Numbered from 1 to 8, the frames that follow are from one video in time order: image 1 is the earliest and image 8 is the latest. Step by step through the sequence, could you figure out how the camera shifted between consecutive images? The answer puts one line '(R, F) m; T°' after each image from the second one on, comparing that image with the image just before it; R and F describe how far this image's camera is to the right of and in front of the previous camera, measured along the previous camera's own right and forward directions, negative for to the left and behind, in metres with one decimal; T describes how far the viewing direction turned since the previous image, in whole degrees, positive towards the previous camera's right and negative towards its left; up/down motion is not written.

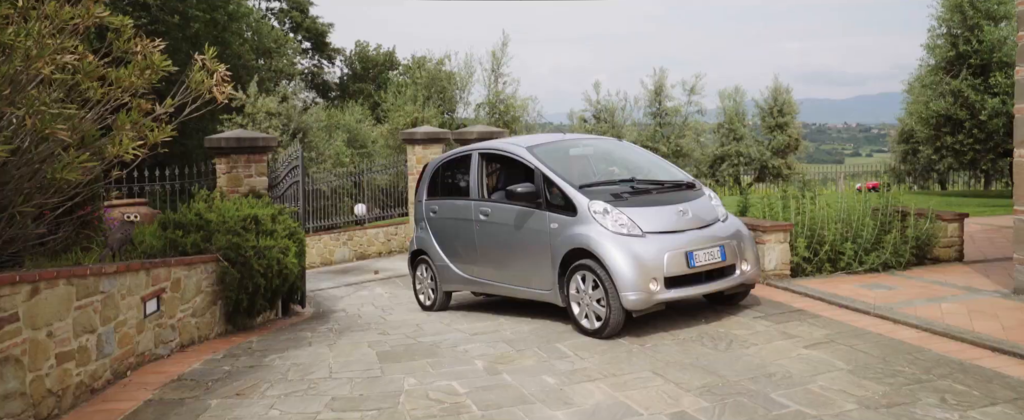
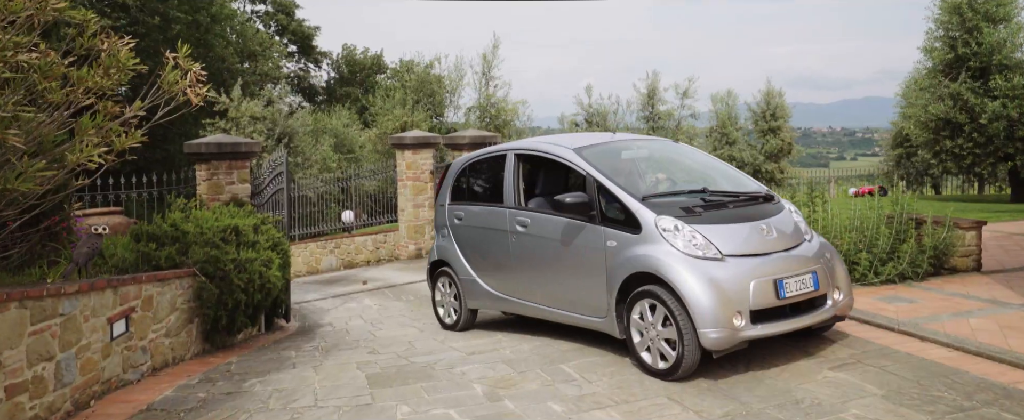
(-0.1, +0.4) m; +1°
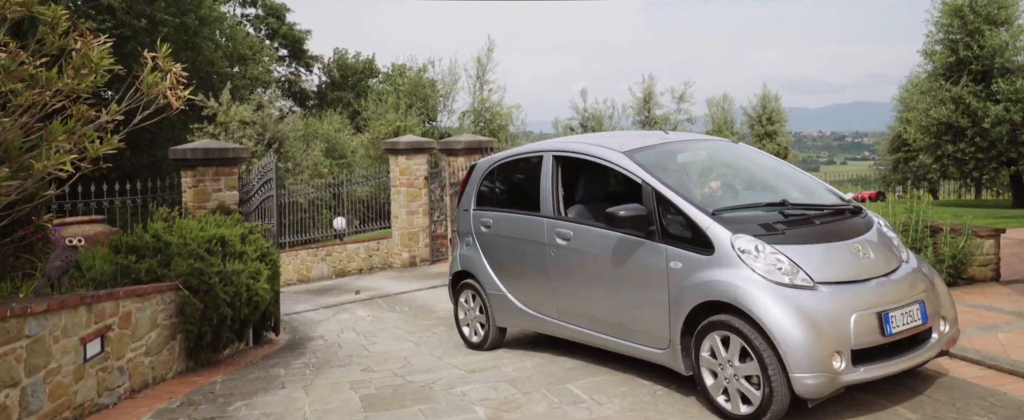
(-0.1, +0.3) m; +1°
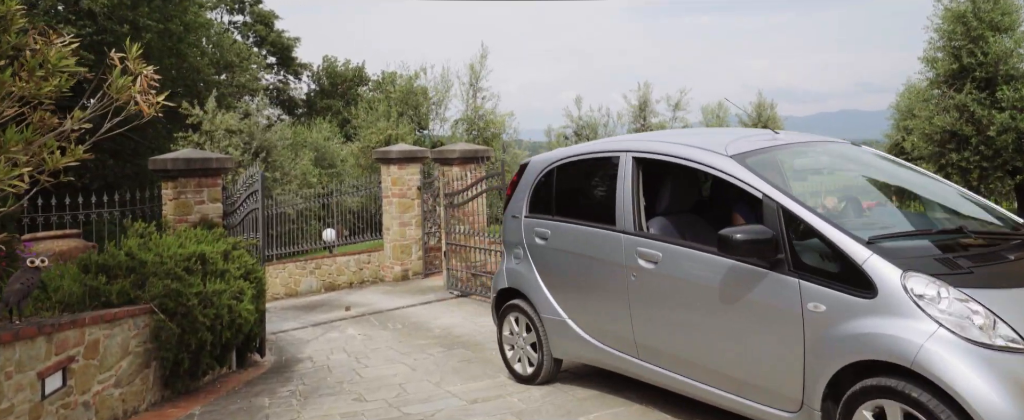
(-0.1, +0.4) m; +1°
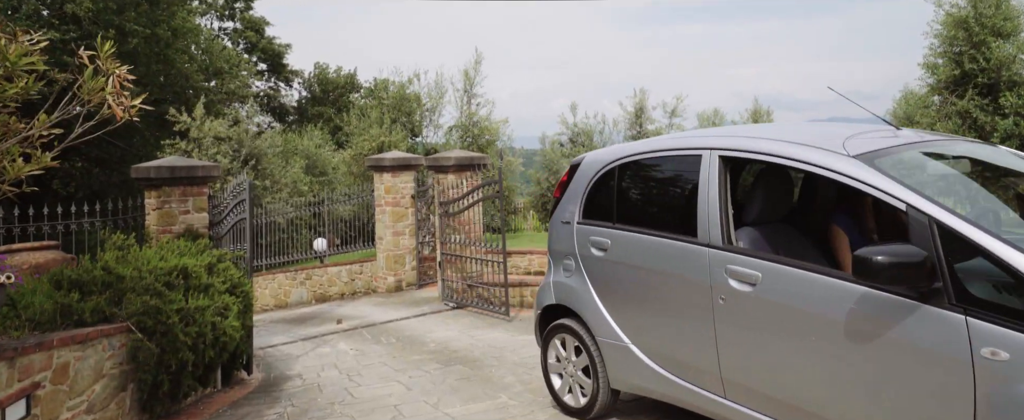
(-0.1, +0.3) m; +1°
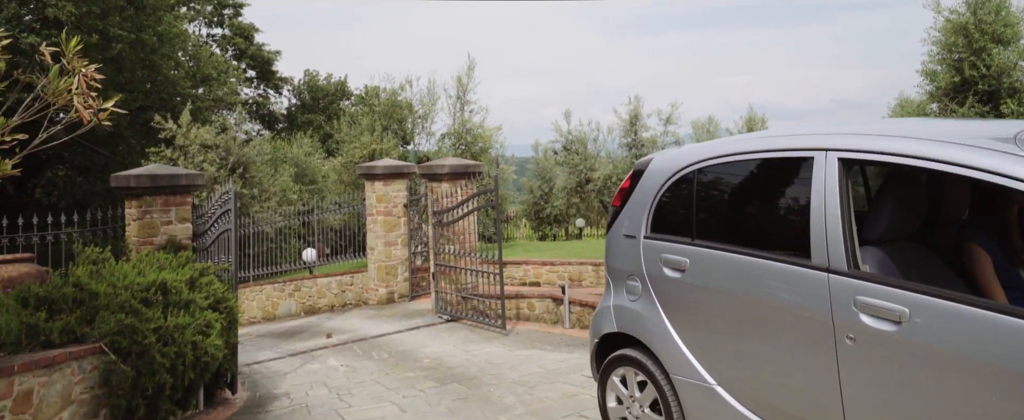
(-0.1, +0.3) m; +1°
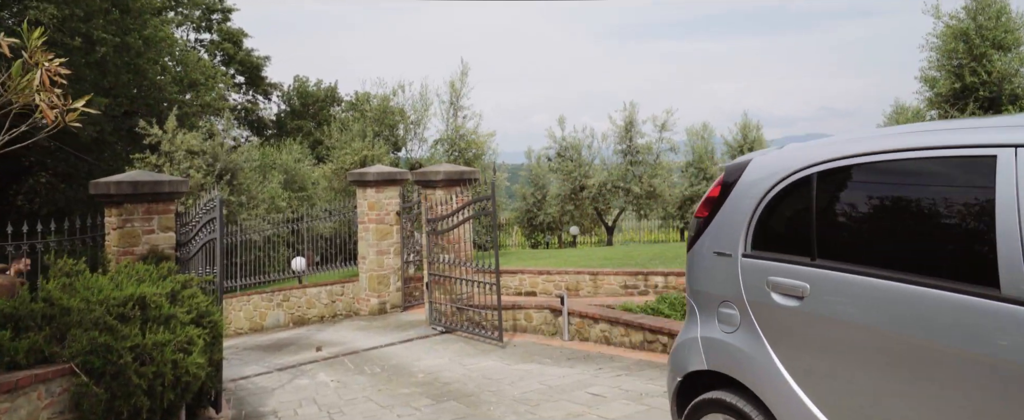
(-0.1, +0.3) m; +1°
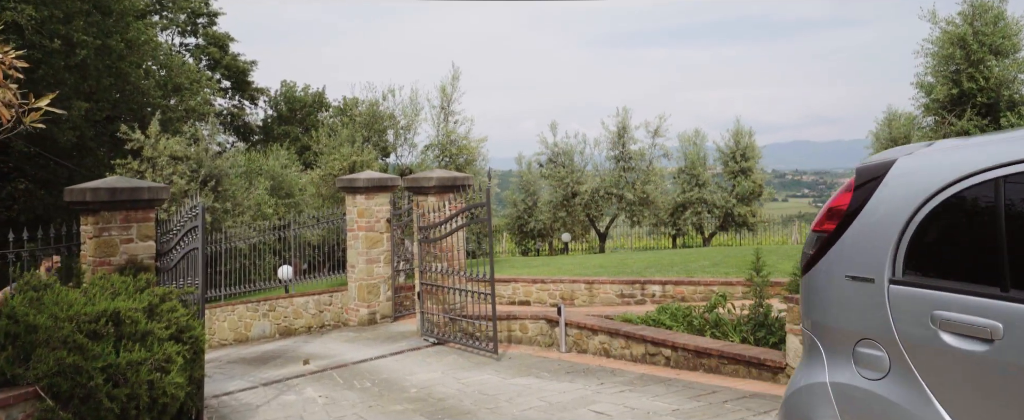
(-0.1, +0.3) m; +1°
